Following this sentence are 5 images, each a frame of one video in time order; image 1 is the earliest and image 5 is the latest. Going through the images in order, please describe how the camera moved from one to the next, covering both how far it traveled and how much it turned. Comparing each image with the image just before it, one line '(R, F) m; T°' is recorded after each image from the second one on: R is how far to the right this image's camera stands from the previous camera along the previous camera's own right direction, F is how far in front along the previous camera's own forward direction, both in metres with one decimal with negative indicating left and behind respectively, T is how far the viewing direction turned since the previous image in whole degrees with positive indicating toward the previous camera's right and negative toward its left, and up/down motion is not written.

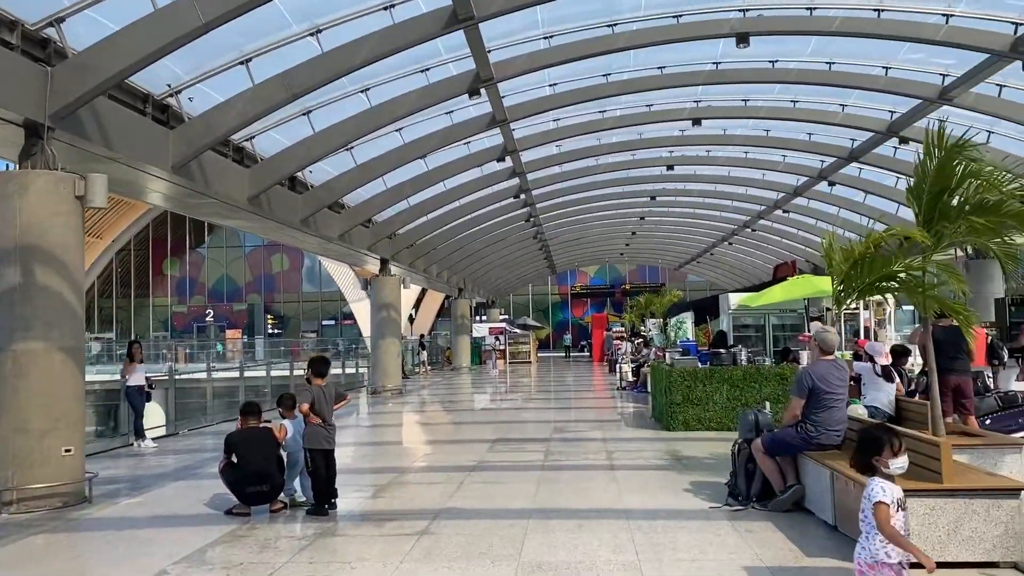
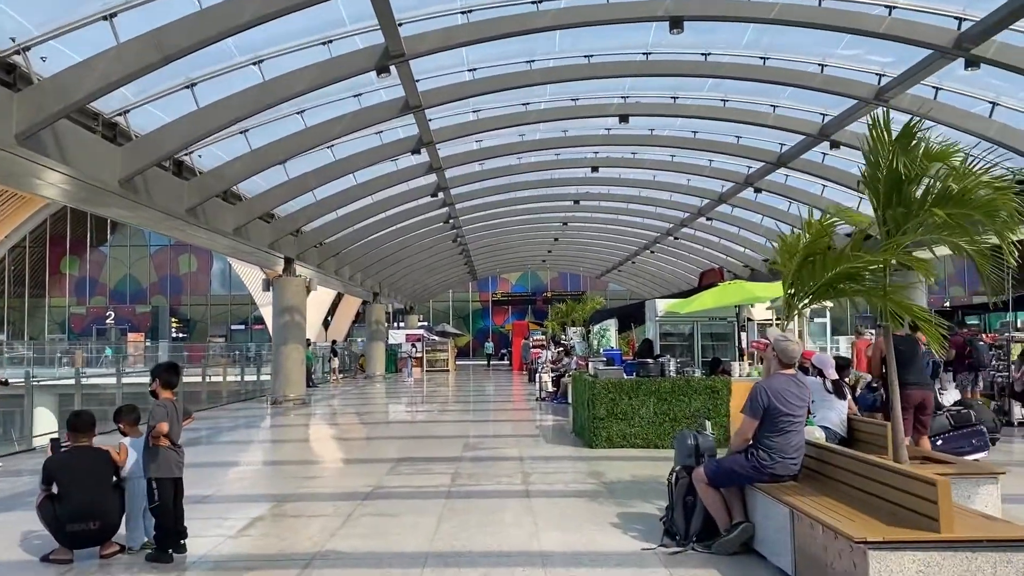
(+0.2, +1.4) m; +5°
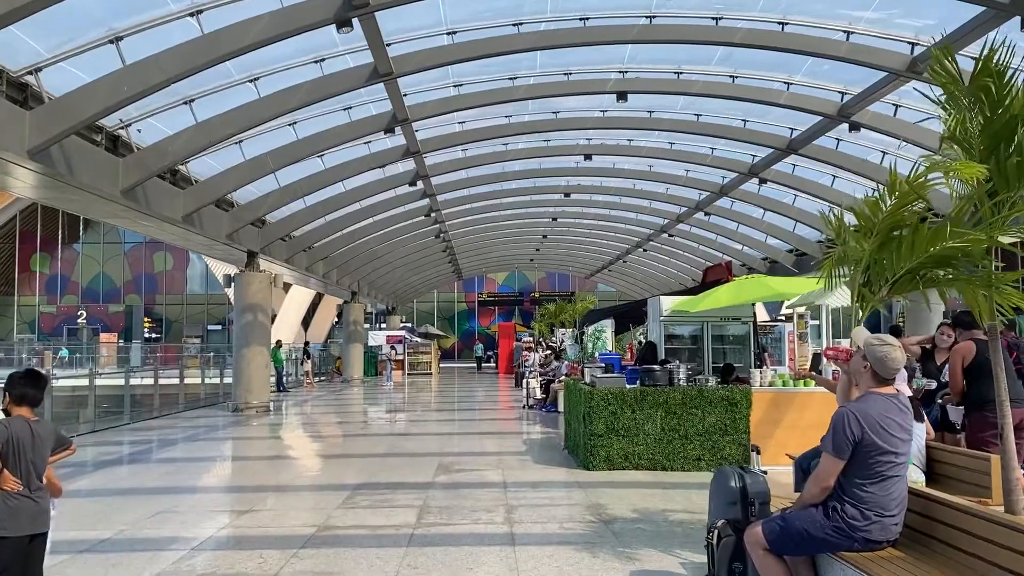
(+0.1, +2.0) m; +1°
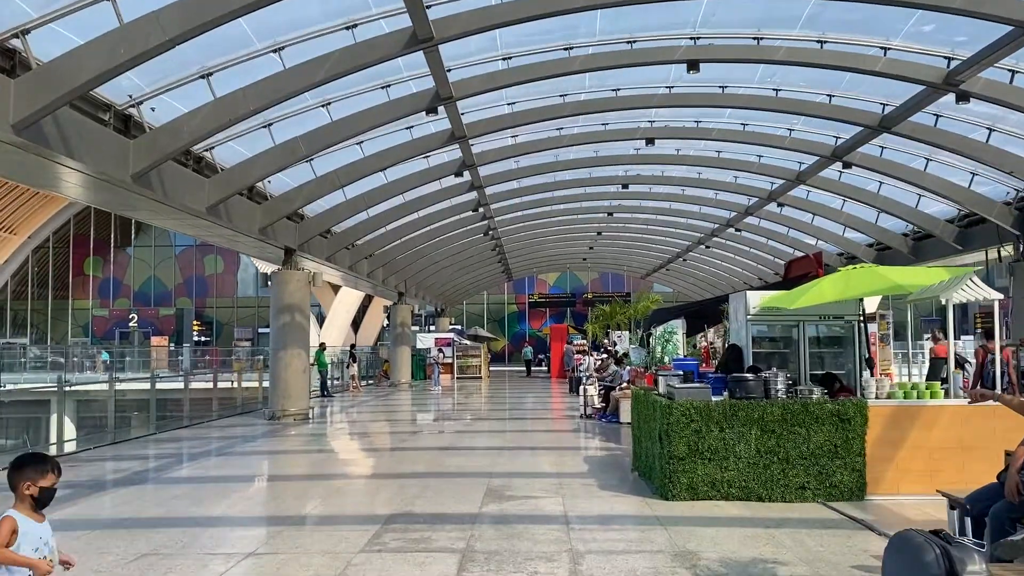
(-0.1, +1.8) m; -3°
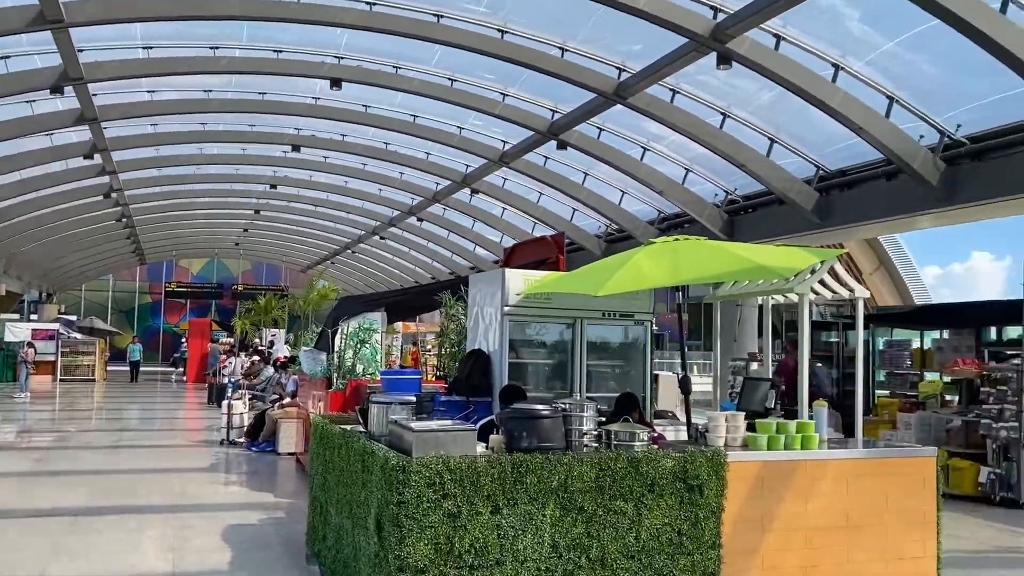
(+0.3, +4.6) m; +23°
